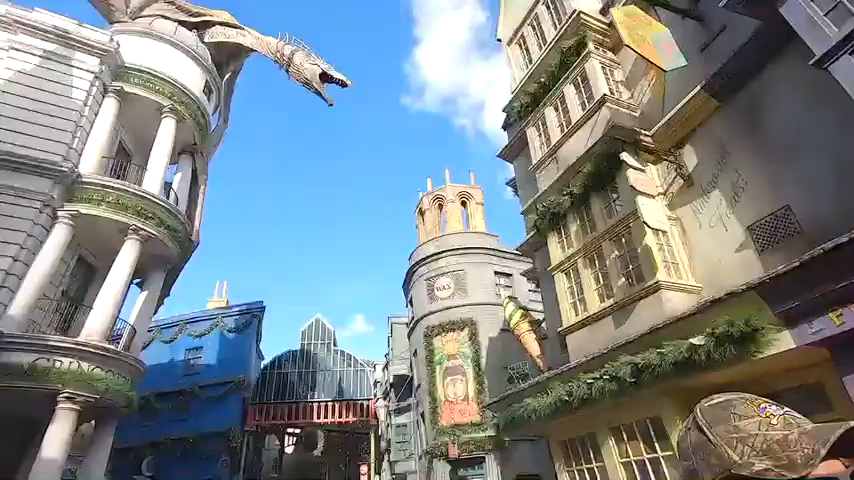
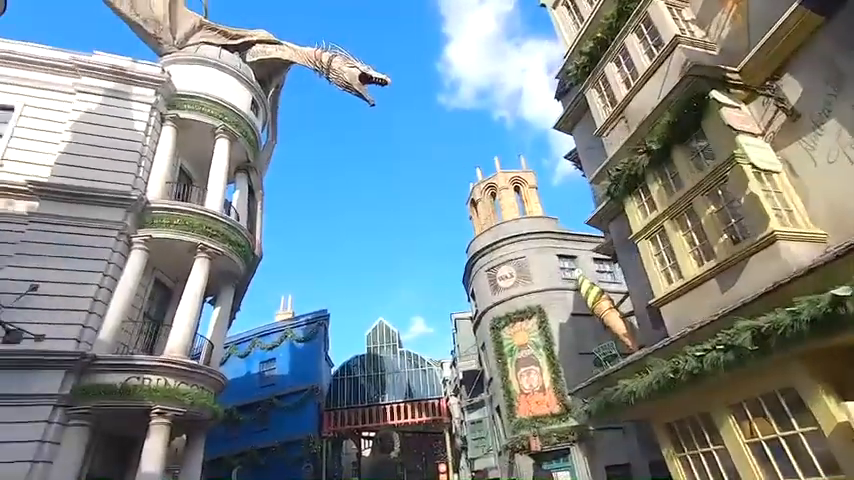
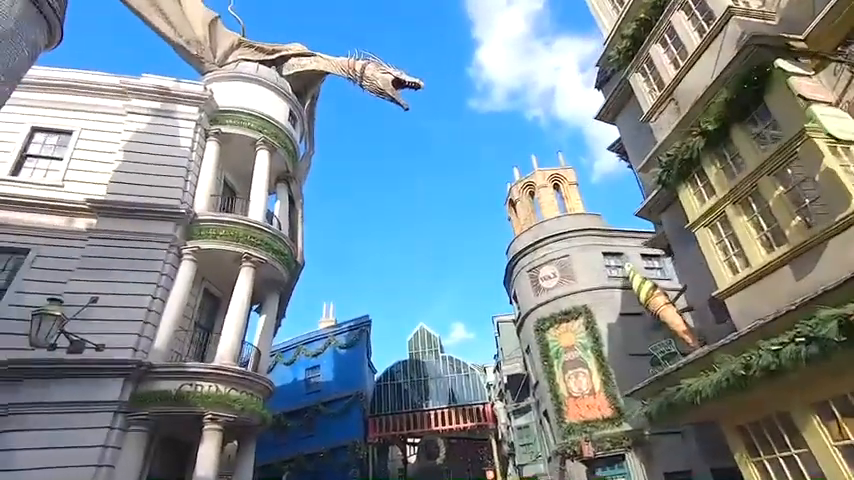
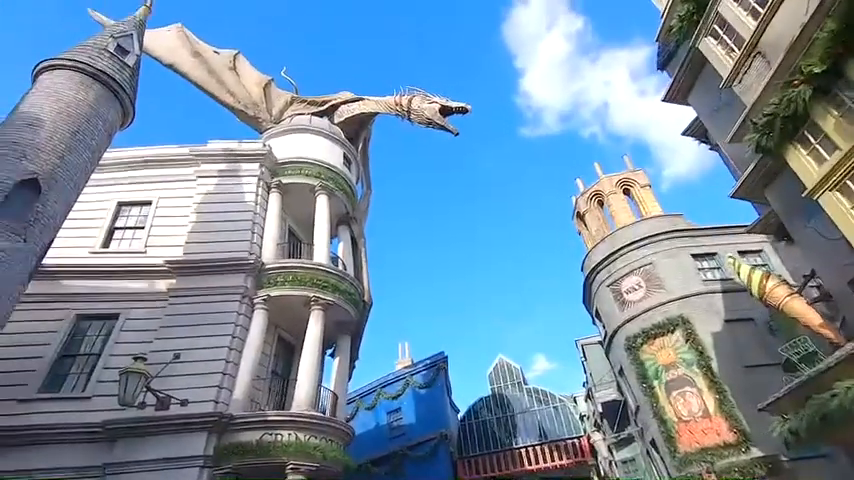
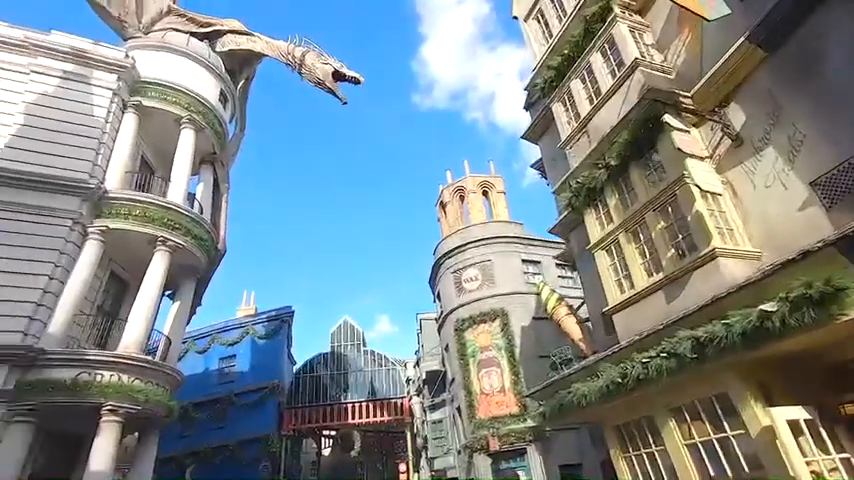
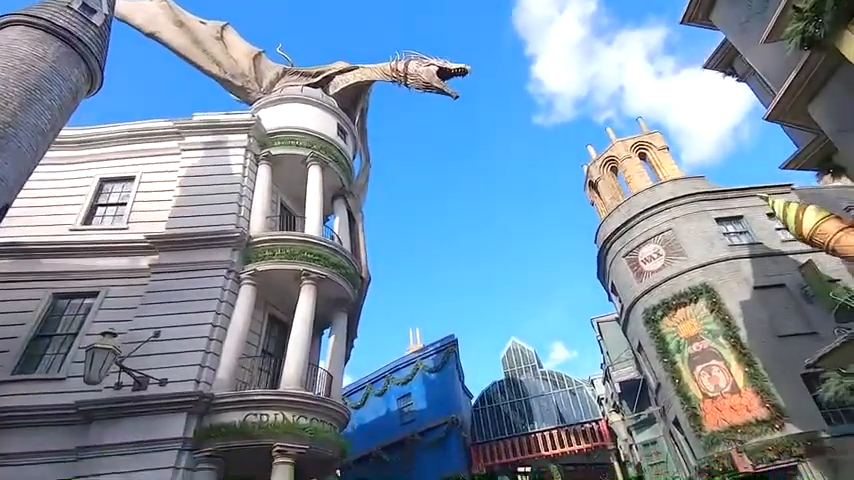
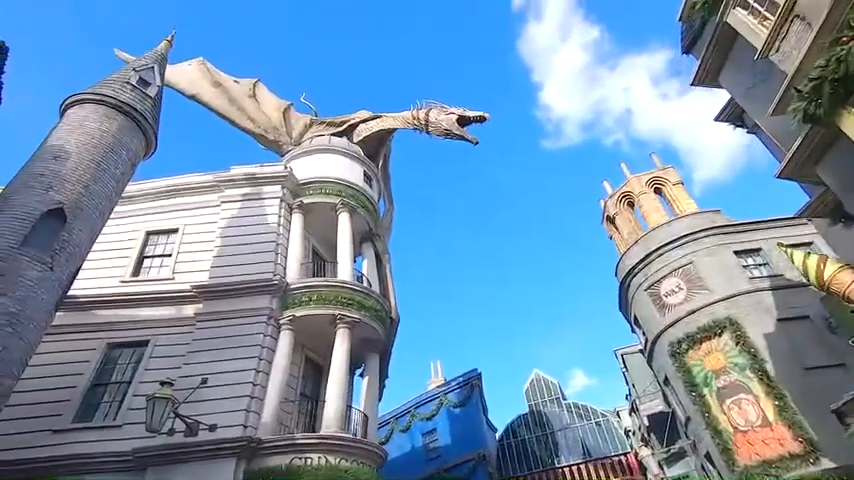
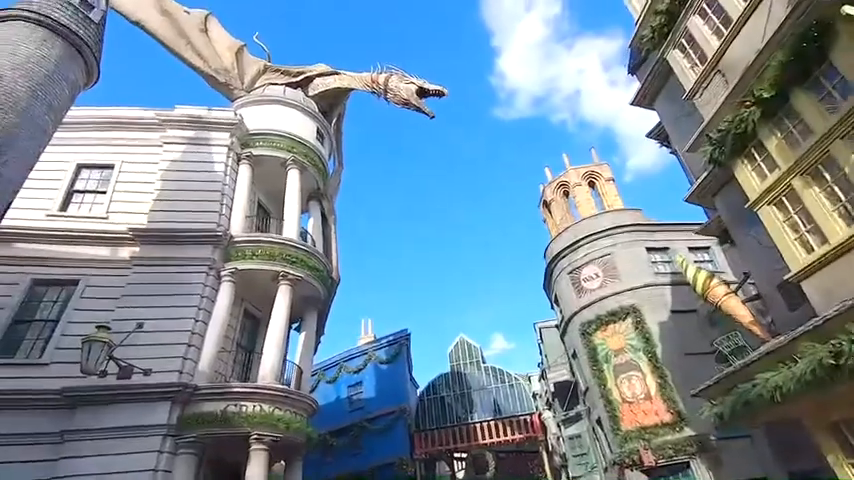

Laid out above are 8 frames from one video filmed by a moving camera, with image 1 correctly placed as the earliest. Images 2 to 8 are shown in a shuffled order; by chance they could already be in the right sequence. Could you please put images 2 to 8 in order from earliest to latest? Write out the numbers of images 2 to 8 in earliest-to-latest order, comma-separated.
5, 2, 3, 8, 4, 7, 6
